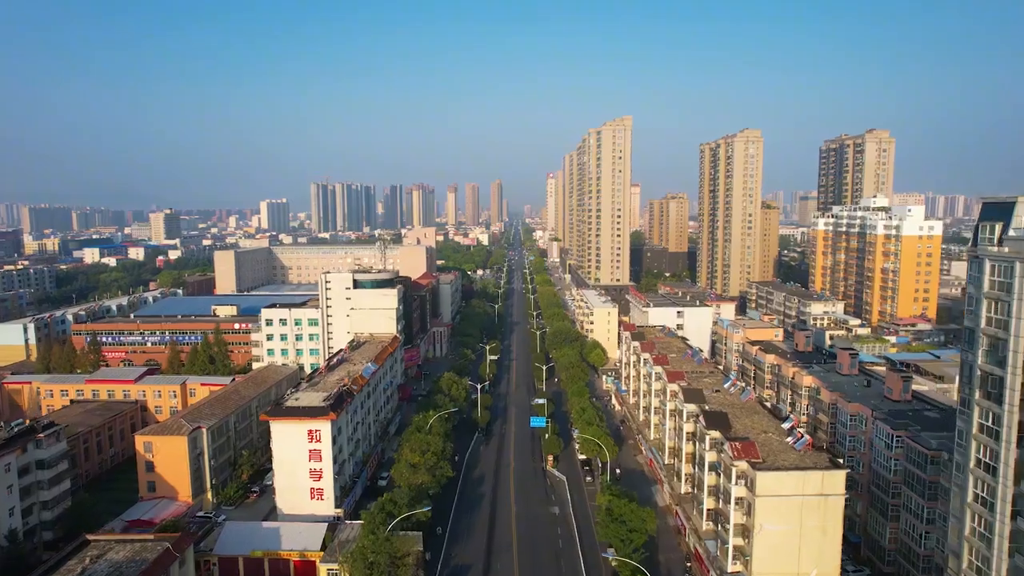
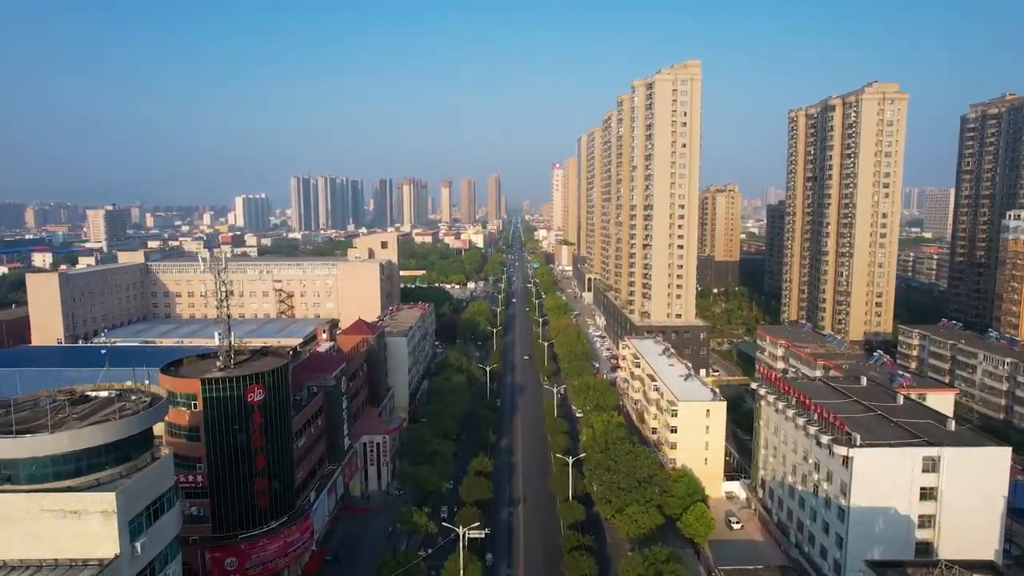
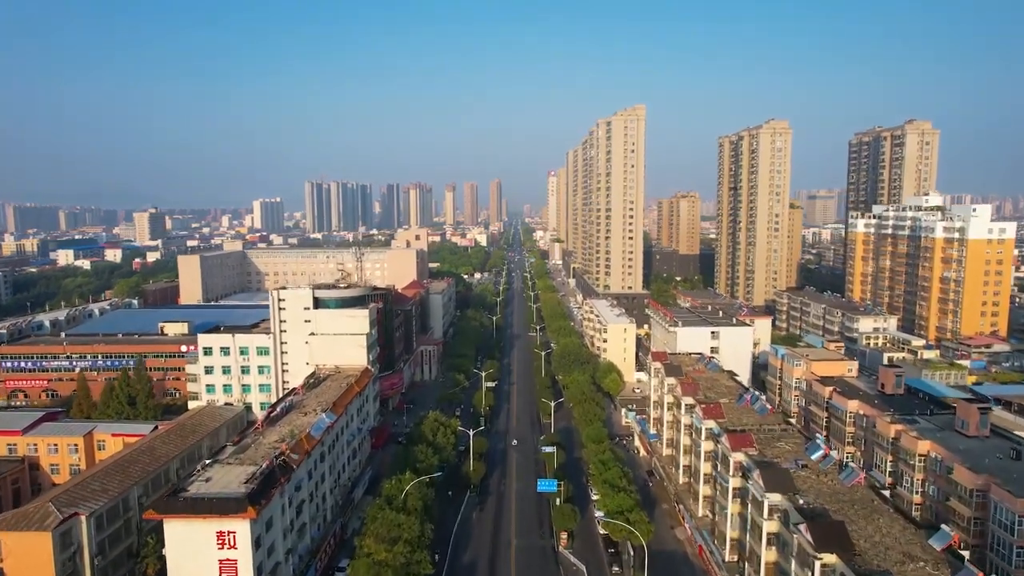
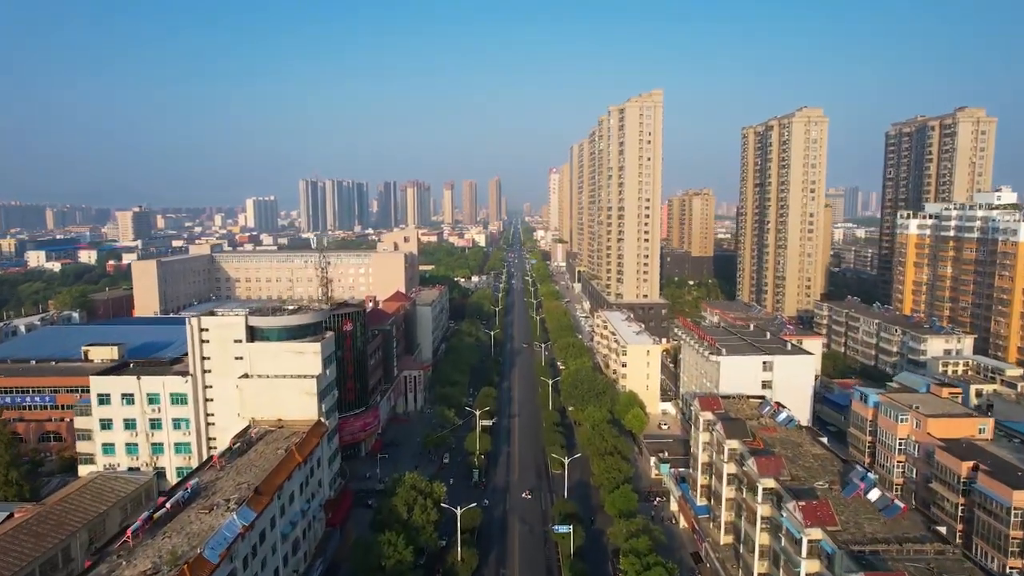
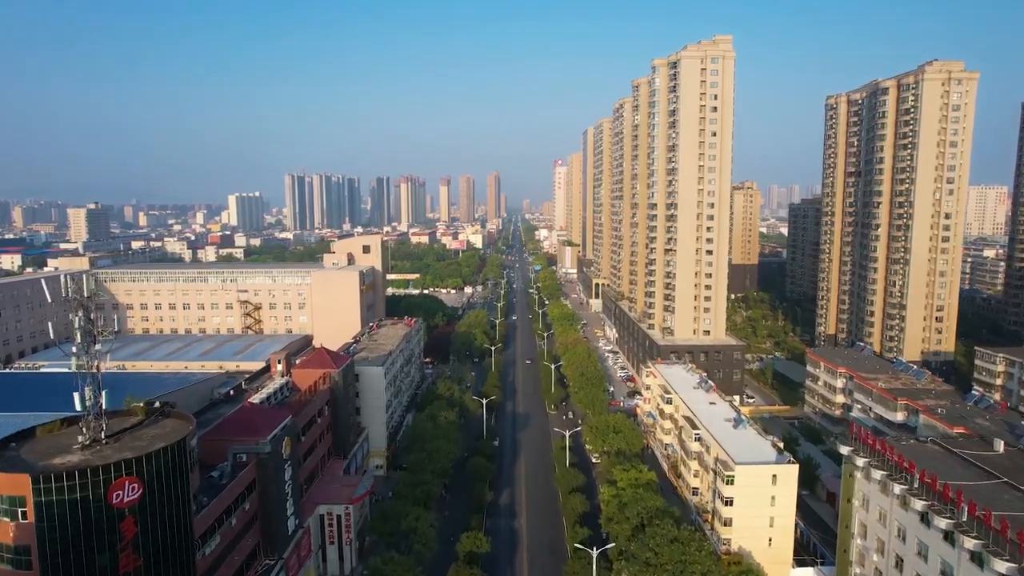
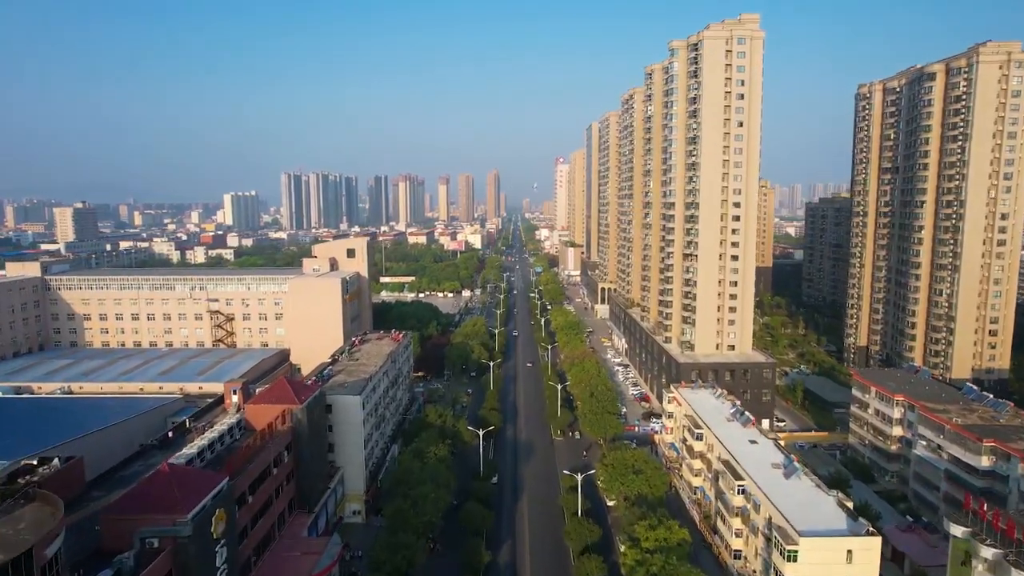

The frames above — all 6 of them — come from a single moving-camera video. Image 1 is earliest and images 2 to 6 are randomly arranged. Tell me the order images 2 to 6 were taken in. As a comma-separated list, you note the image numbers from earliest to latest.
3, 4, 2, 5, 6
